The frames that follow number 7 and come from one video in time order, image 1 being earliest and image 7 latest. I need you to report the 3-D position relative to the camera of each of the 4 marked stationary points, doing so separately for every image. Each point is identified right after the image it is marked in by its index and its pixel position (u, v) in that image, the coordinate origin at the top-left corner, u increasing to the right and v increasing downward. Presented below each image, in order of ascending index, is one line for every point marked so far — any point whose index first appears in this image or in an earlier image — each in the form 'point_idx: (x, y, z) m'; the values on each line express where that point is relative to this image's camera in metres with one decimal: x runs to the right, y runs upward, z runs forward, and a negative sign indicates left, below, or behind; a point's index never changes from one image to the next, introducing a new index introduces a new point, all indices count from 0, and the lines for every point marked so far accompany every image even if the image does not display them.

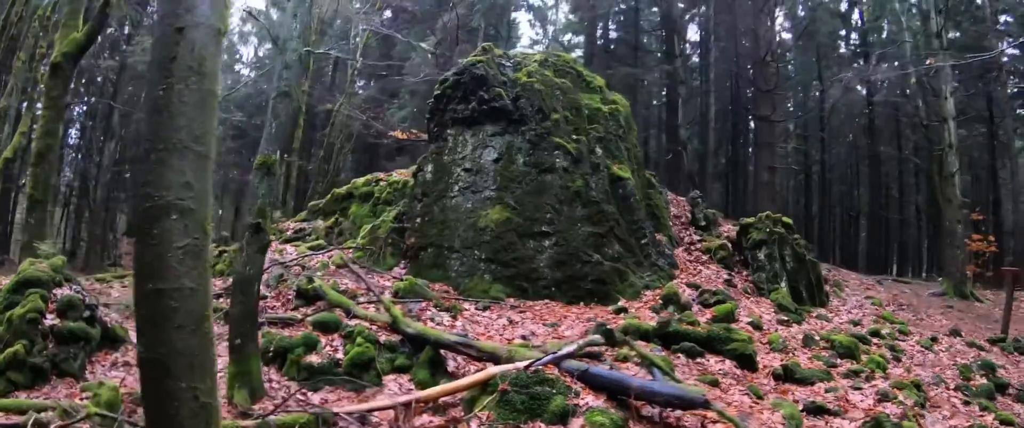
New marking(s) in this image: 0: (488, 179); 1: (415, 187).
0: (-0.4, +0.6, +12.5) m
1: (-1.9, +0.5, +13.3) m
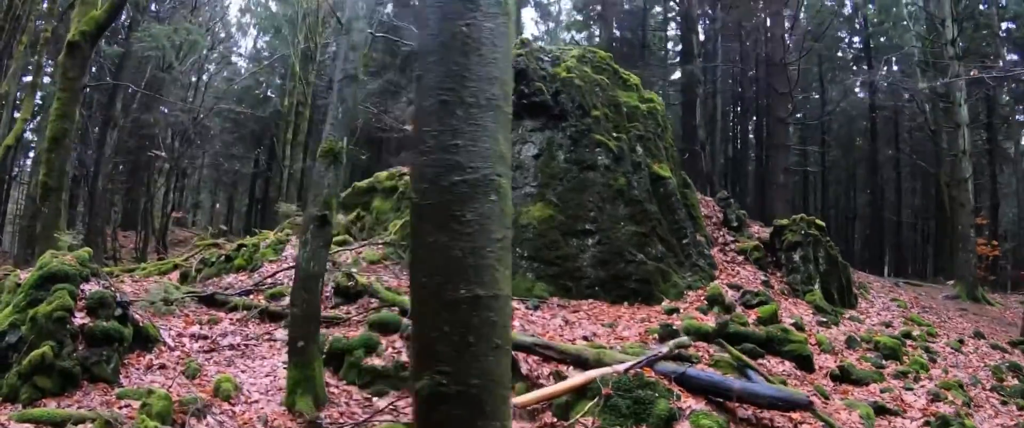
0: (+0.3, +0.7, +12.2) m
1: (-1.2, +0.6, +12.9) m
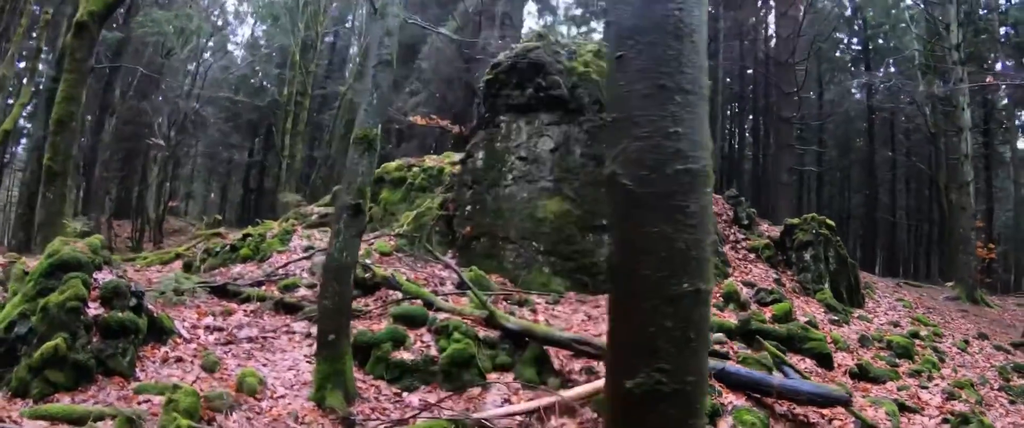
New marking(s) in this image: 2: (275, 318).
0: (+0.6, +0.8, +12.1) m
1: (-0.9, +0.7, +12.7) m
2: (-3.4, -1.5, +9.9) m
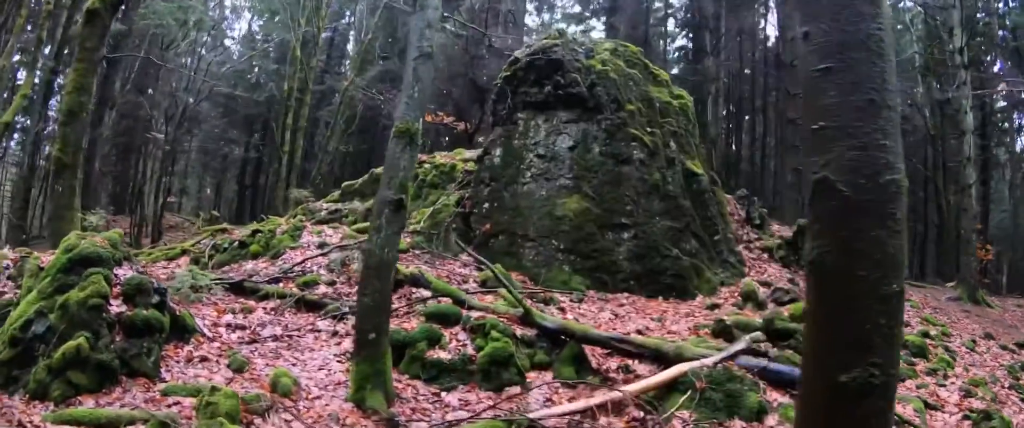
0: (+0.9, +0.8, +12.0) m
1: (-0.6, +0.8, +12.6) m
2: (-3.0, -1.4, +9.7) m
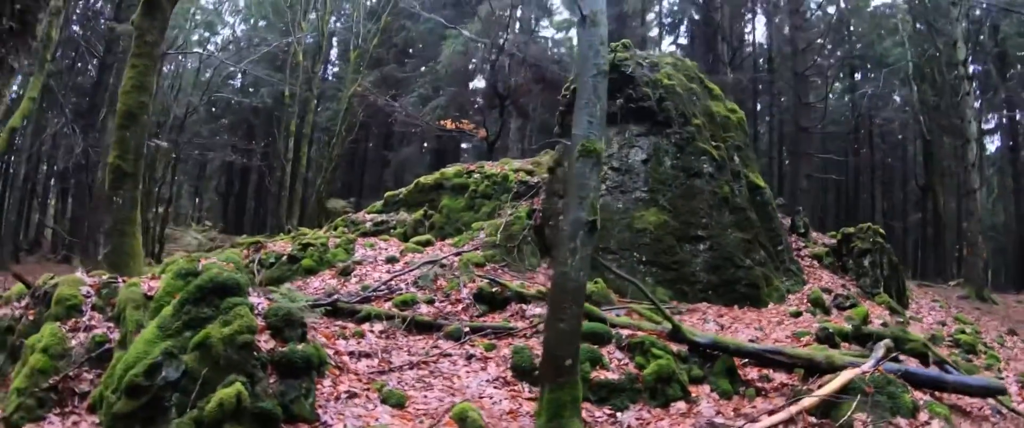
0: (+2.2, +0.6, +12.1) m
1: (+0.7, +0.6, +12.5) m
2: (-1.3, -1.7, +9.3) m
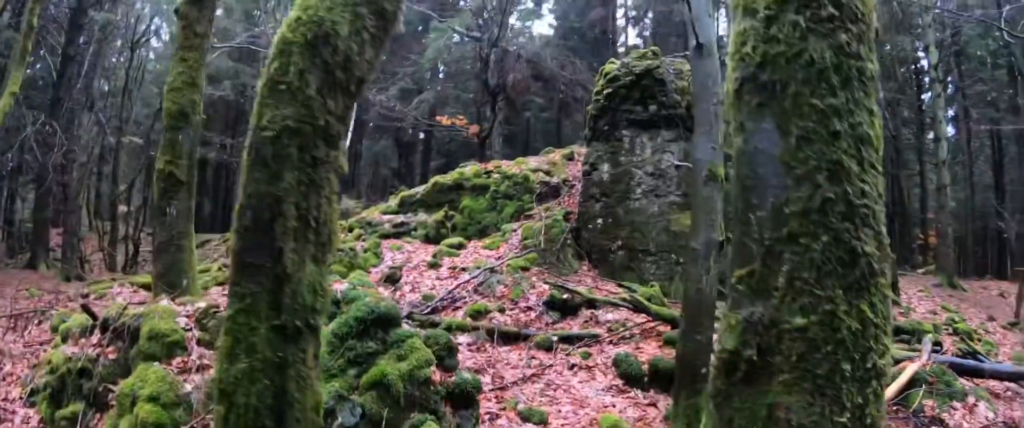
0: (+3.0, +0.6, +12.7) m
1: (+1.3, +0.5, +12.9) m
2: (-0.1, -1.8, +9.4) m
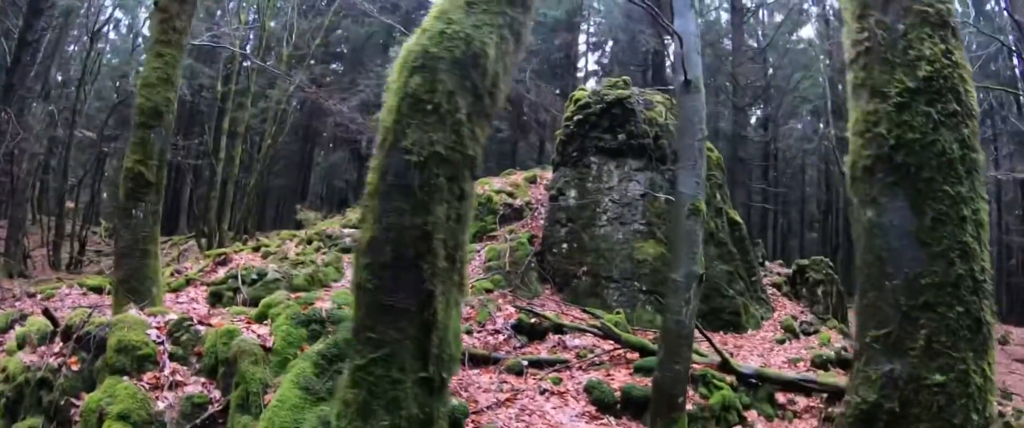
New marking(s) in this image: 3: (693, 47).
0: (+2.4, 0.0, +13.0) m
1: (+0.7, +0.1, +13.0) m
2: (-0.5, -2.1, +9.4) m
3: (+2.1, +2.0, +8.1) m
